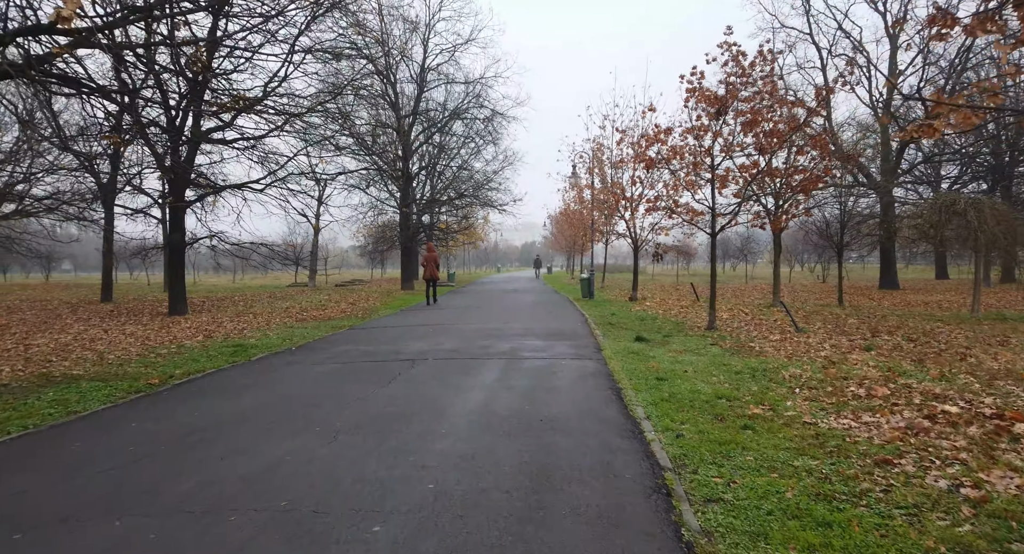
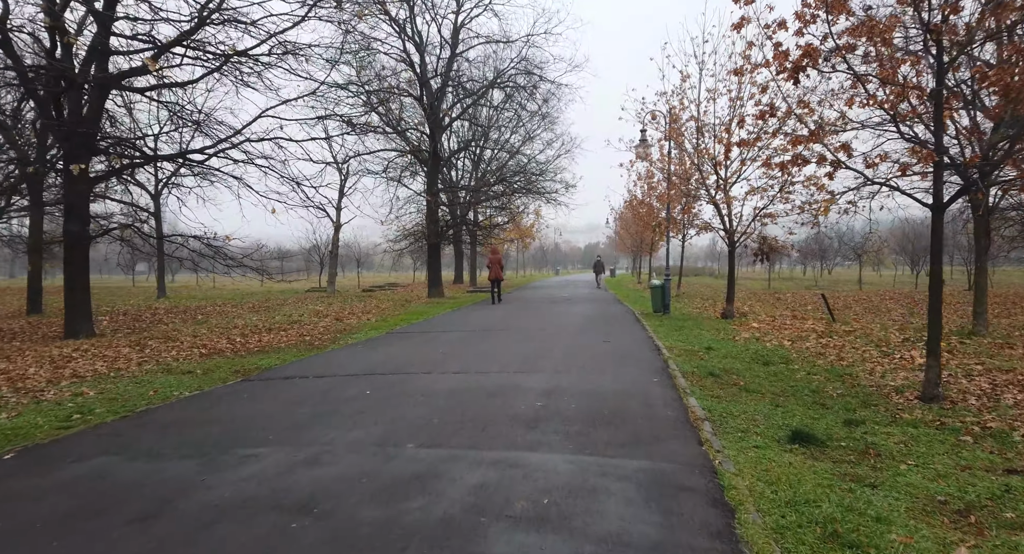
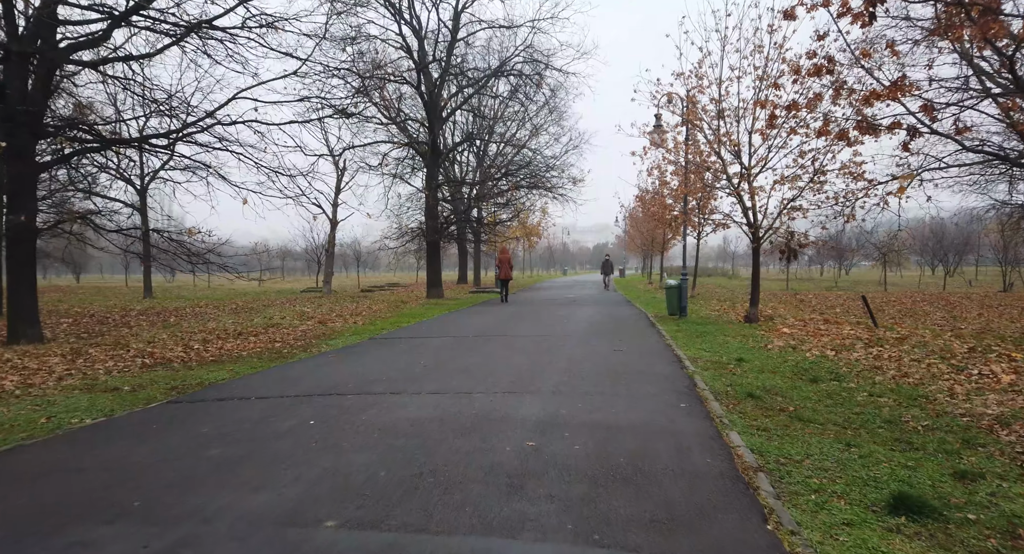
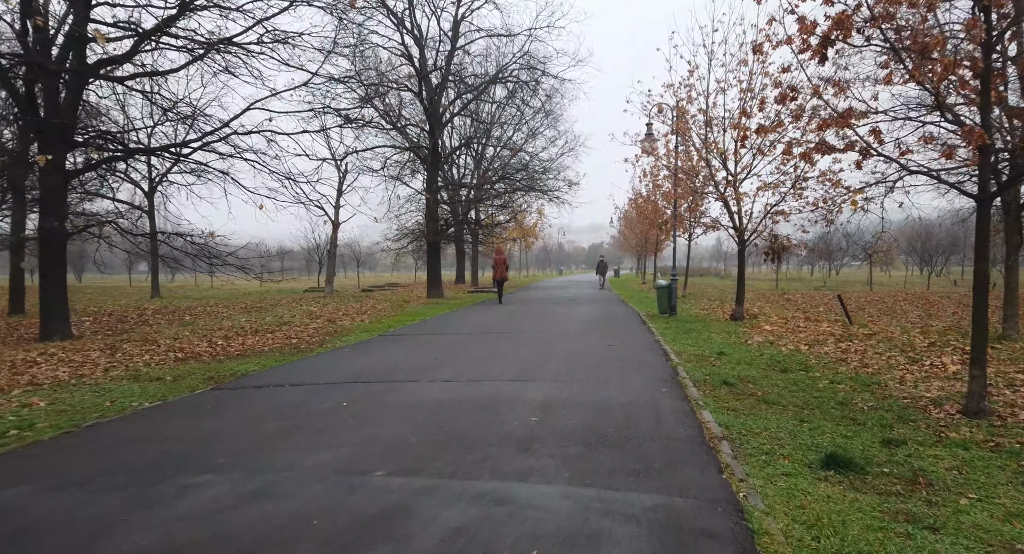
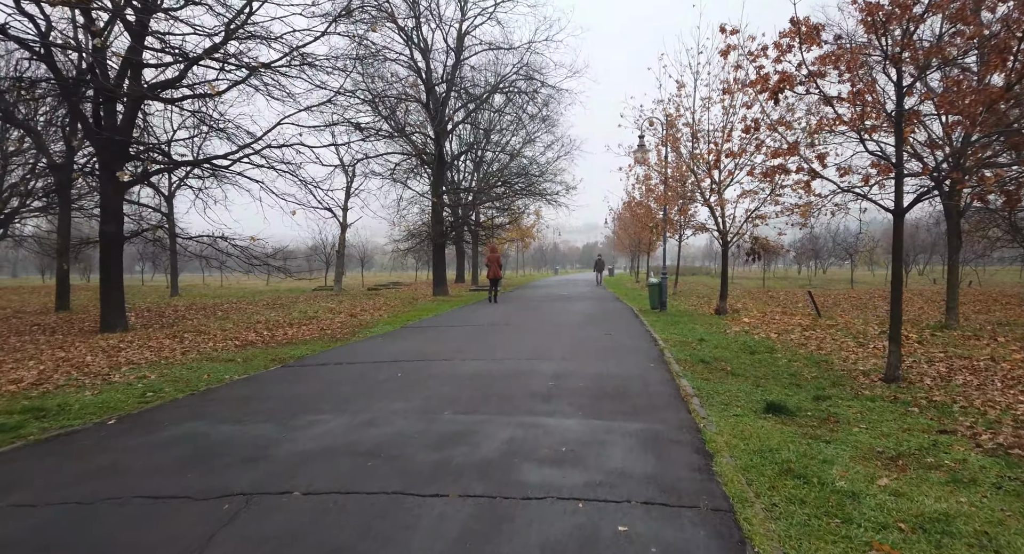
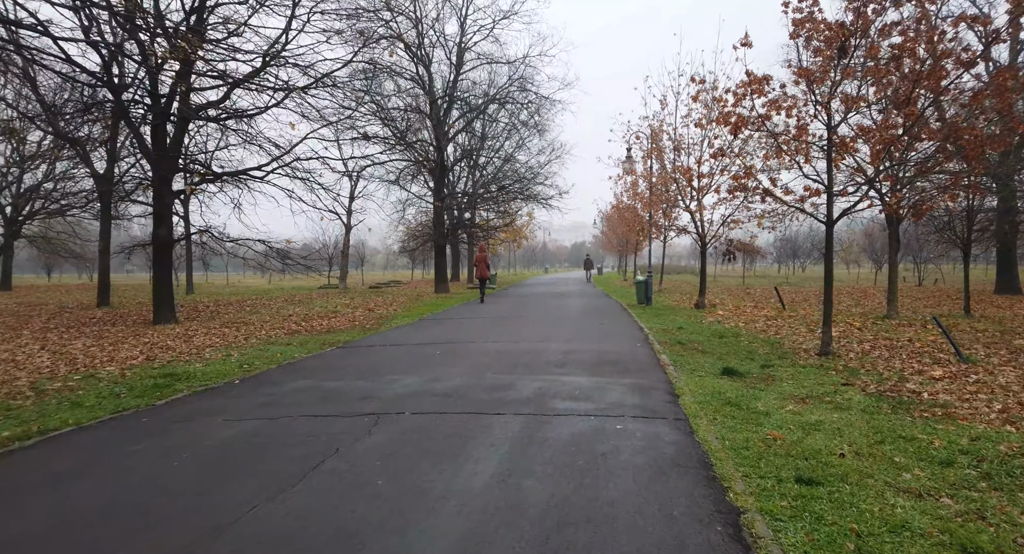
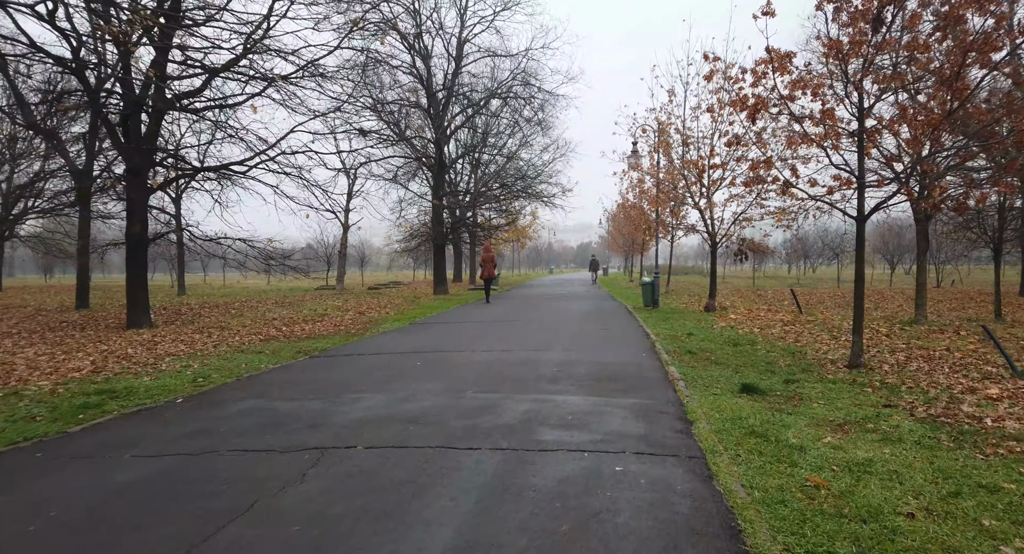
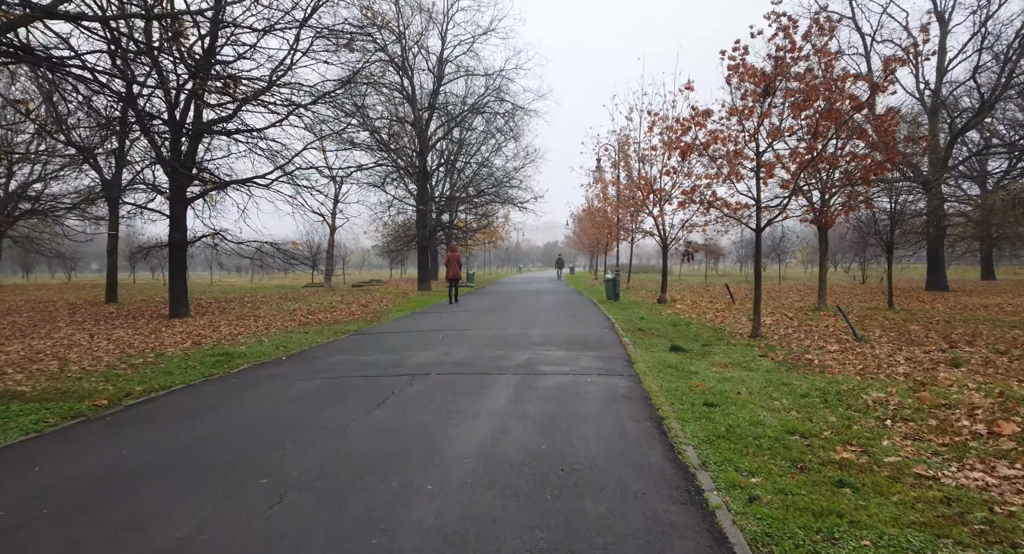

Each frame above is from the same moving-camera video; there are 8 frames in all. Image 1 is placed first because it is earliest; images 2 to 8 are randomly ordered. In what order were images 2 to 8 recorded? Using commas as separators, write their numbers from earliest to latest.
8, 6, 7, 5, 2, 4, 3
